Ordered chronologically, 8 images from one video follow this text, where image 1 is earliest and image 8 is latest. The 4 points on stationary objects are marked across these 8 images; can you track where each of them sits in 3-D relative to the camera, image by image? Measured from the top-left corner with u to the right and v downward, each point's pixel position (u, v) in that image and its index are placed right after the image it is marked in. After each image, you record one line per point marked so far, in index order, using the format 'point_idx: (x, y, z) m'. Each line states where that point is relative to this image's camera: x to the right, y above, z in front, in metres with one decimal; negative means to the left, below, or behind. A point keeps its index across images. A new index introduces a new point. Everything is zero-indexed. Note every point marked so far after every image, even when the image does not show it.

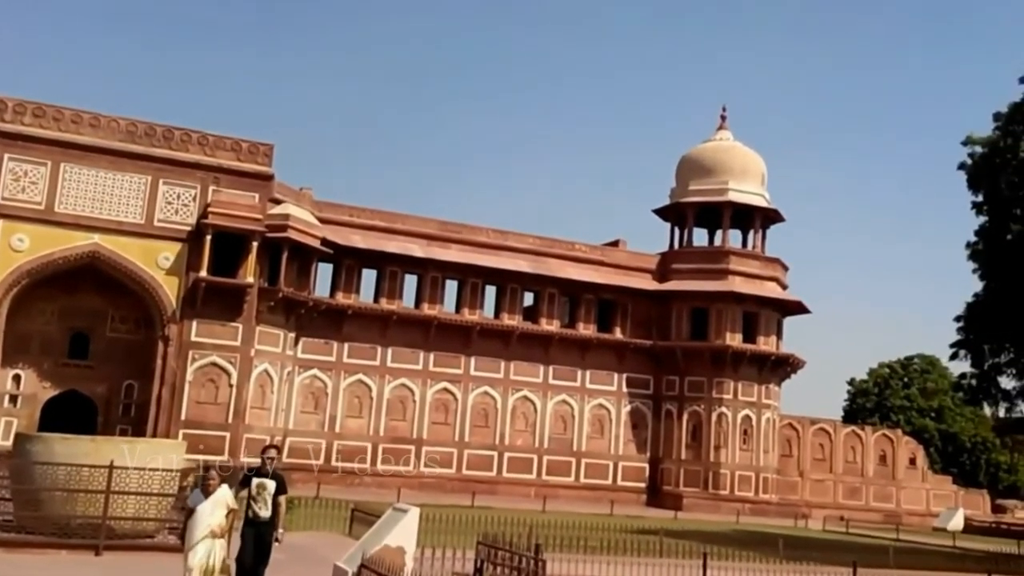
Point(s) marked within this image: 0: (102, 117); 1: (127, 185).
0: (-9.5, +4.0, +19.8) m
1: (-8.9, +2.4, +19.9) m
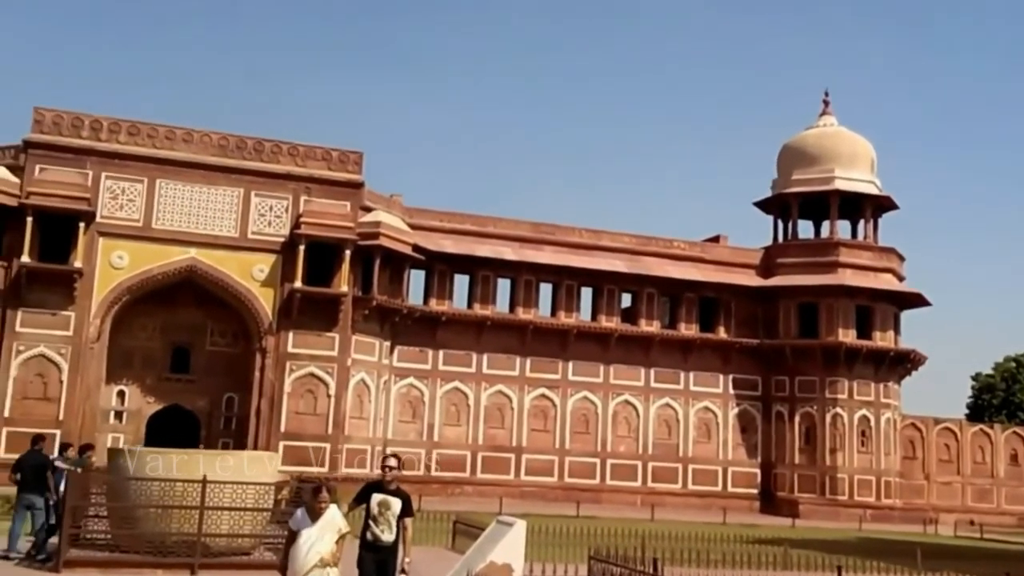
0: (-7.4, +3.6, +20.1) m
1: (-6.8, +2.1, +20.1) m
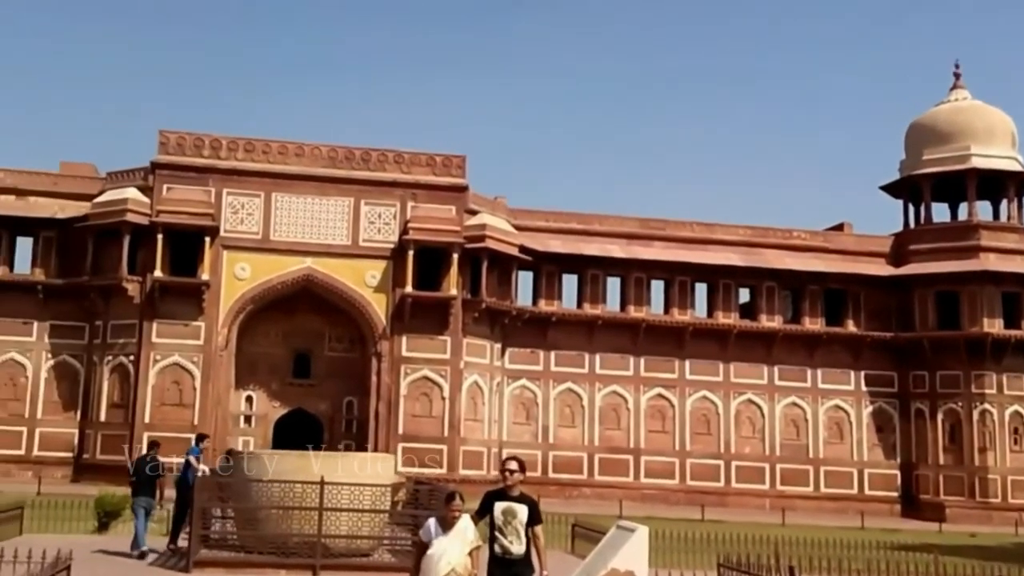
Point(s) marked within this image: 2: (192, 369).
0: (-4.9, +3.4, +20.7) m
1: (-4.3, +1.9, +20.6) m
2: (-7.5, -1.9, +20.0) m
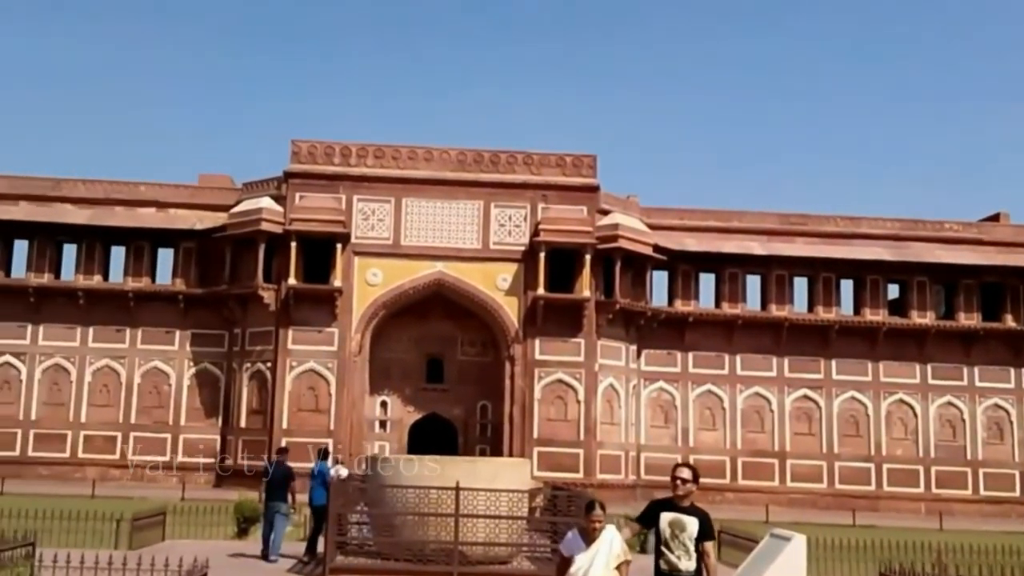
0: (-1.9, +3.3, +20.7) m
1: (-1.2, +1.8, +20.5) m
2: (-4.3, -2.0, +20.1) m
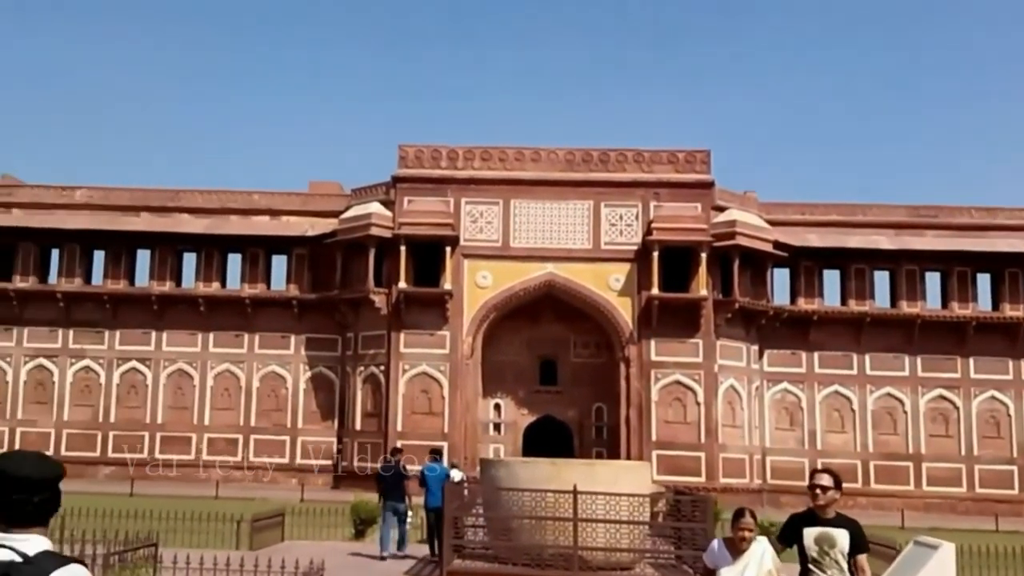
0: (+0.7, +3.3, +20.5) m
1: (+1.4, +1.8, +20.2) m
2: (-1.7, -2.1, +20.1) m
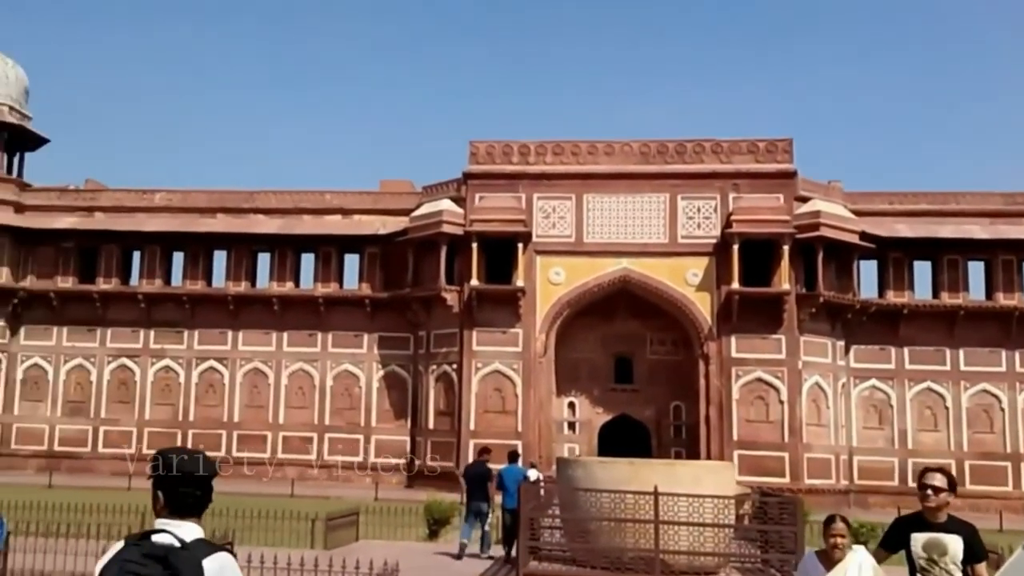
0: (+2.4, +3.4, +20.0) m
1: (+3.1, +1.9, +19.7) m
2: (0.0, -2.0, +19.8) m
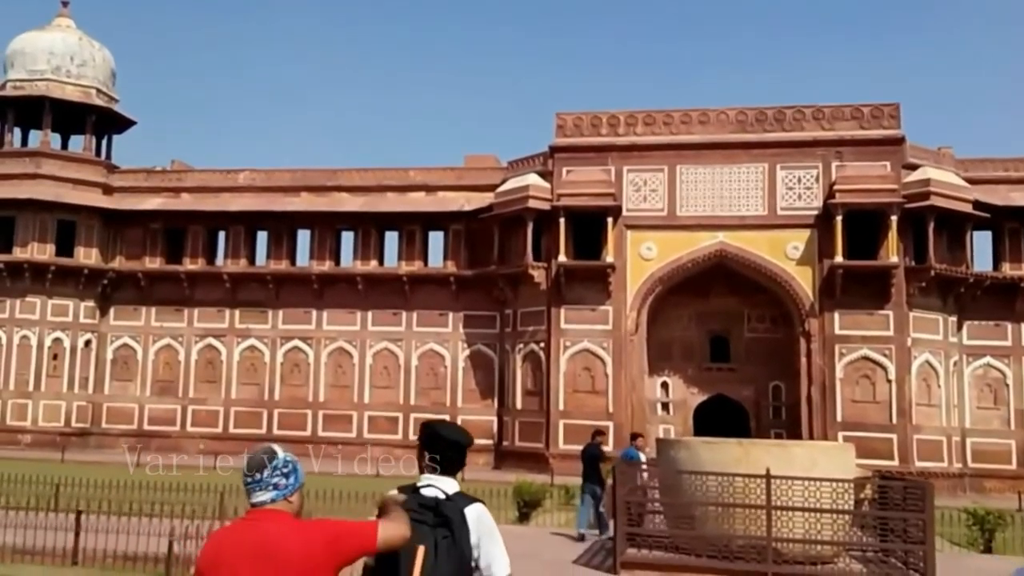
0: (+4.4, +4.0, +19.2) m
1: (+5.1, +2.5, +18.8) m
2: (+2.0, -1.5, +19.2) m
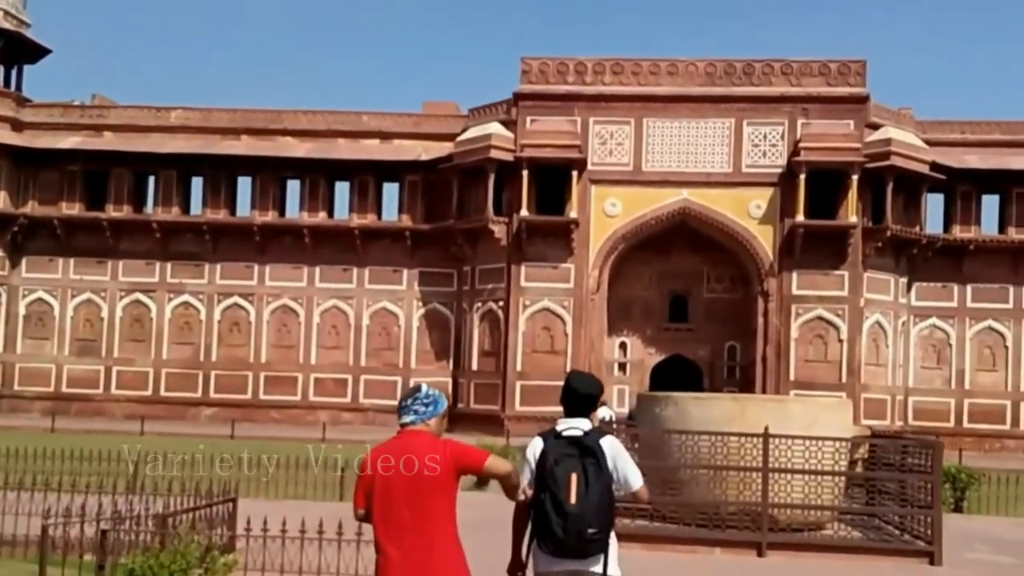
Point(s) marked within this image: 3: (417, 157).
0: (+3.6, +4.9, +18.8) m
1: (+4.3, +3.4, +18.5) m
2: (+1.2, -0.5, +18.6) m
3: (-2.2, +3.0, +19.4) m
